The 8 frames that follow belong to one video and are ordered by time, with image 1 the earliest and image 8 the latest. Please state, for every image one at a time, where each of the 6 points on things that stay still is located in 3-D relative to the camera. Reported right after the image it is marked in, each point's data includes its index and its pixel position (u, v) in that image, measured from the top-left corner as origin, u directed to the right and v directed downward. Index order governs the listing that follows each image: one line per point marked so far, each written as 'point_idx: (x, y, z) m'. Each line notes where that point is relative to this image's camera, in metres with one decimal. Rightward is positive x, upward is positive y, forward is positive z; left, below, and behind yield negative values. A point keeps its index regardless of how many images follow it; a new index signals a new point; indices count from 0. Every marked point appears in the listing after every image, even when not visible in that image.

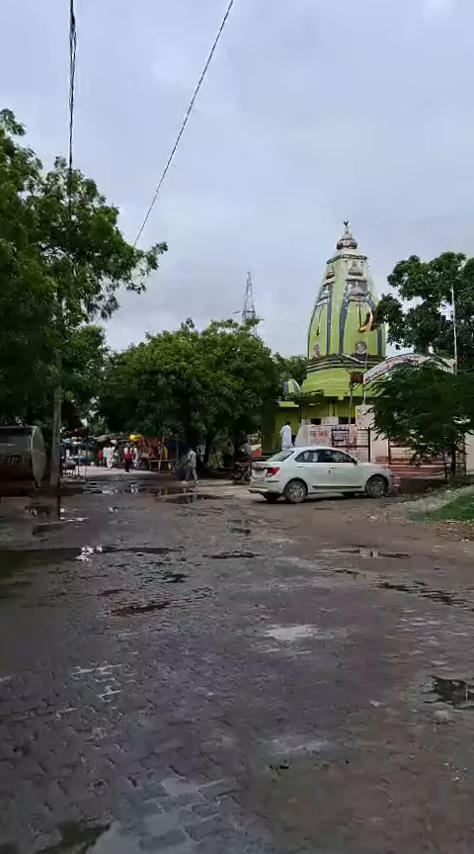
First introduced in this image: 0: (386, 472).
0: (+5.5, -1.6, +18.7) m
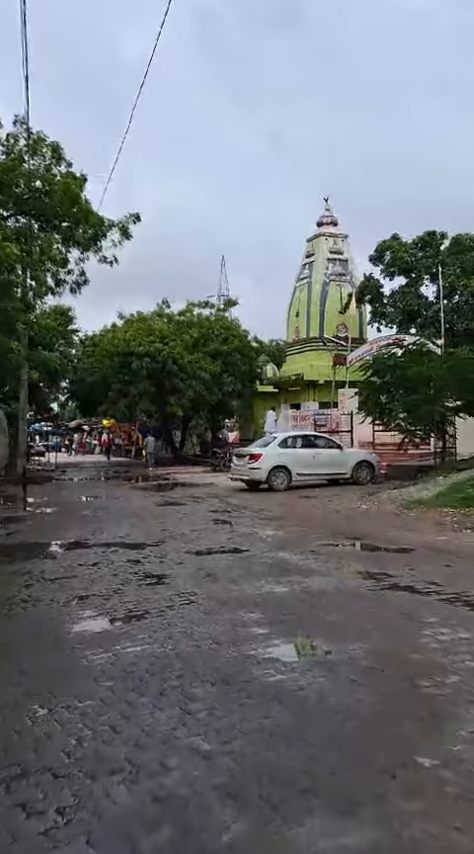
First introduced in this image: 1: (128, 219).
0: (+4.8, -1.1, +18.1) m
1: (-3.6, +6.8, +17.0) m
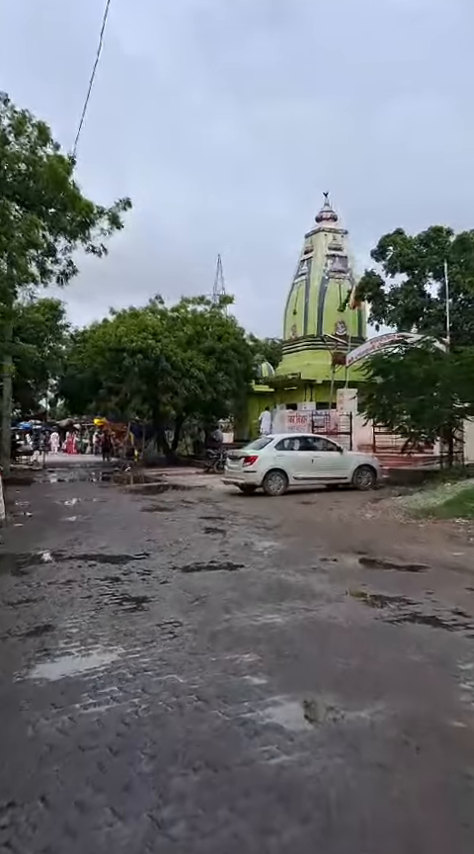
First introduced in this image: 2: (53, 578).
0: (+4.6, -1.1, +17.2) m
1: (-3.7, +6.9, +16.0) m
2: (-2.4, -2.0, +6.9) m
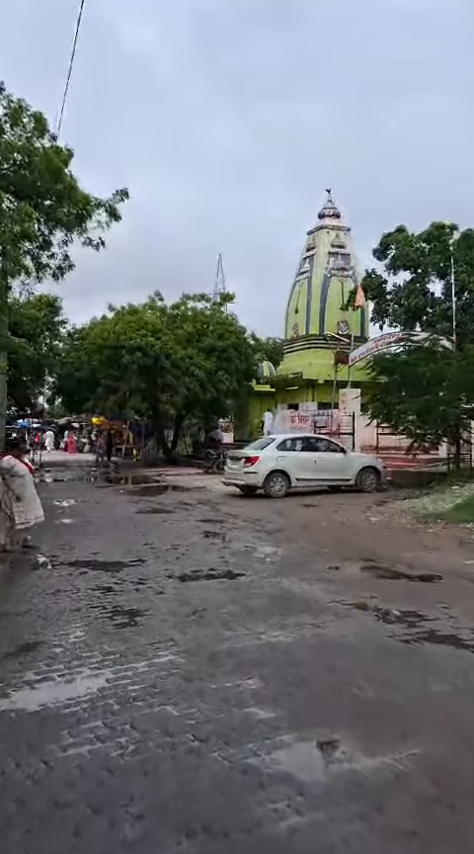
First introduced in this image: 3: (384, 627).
0: (+4.6, -1.2, +16.7) m
1: (-3.6, +6.9, +15.5) m
2: (-2.4, -2.0, +6.4) m
3: (+1.5, -2.0, +5.1) m
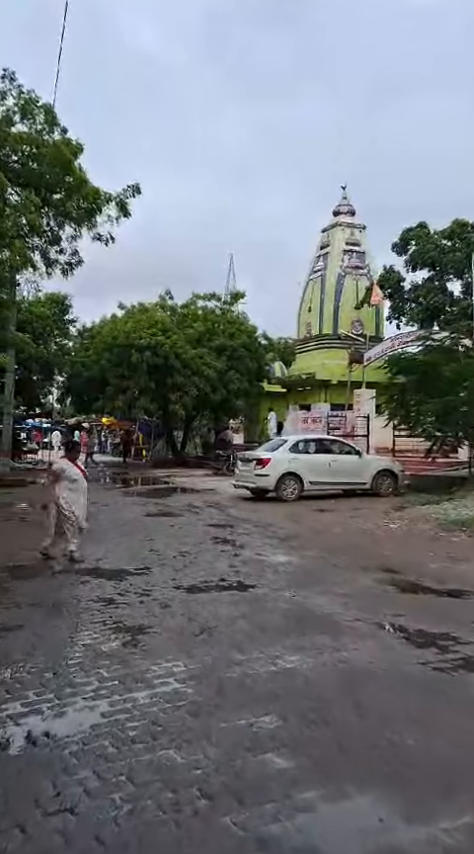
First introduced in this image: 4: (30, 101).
0: (+4.9, -1.2, +16.1) m
1: (-3.2, +6.9, +15.1) m
2: (-2.3, -2.0, +5.9) m
3: (+1.6, -2.0, +4.6) m
4: (-5.5, +8.6, +13.6) m
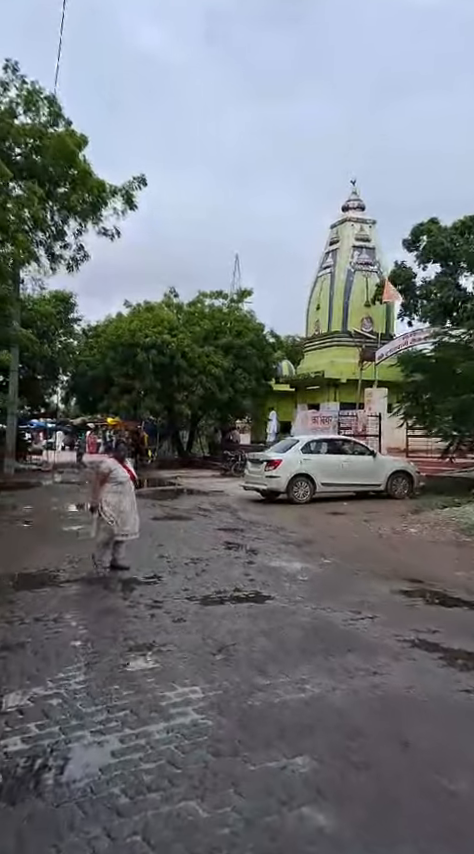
0: (+5.2, -1.2, +15.7) m
1: (-3.0, +6.9, +14.7) m
2: (-2.1, -2.0, +5.5) m
3: (+1.7, -2.0, +4.1) m
4: (-5.2, +8.6, +13.3) m
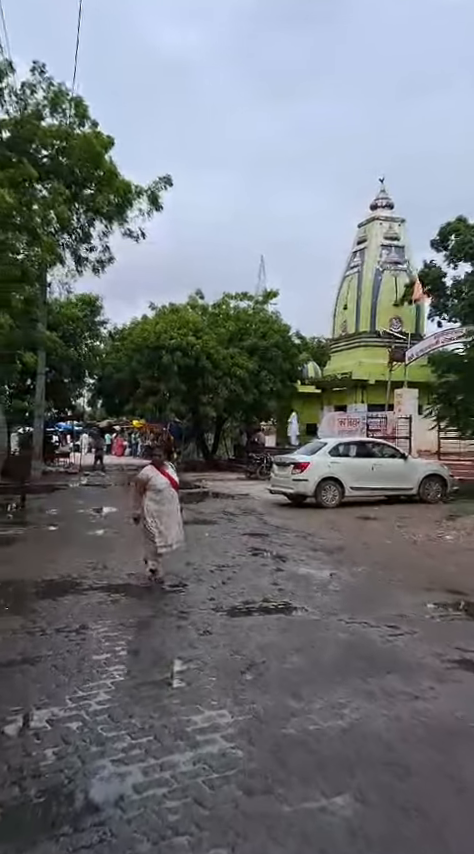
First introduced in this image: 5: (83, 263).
0: (+6.0, -1.3, +15.1) m
1: (-2.2, +6.8, +14.6) m
2: (-1.8, -2.0, +5.3) m
3: (+2.0, -2.0, +3.8) m
4: (-4.6, +8.5, +13.2) m
5: (-4.7, +5.0, +15.7) m
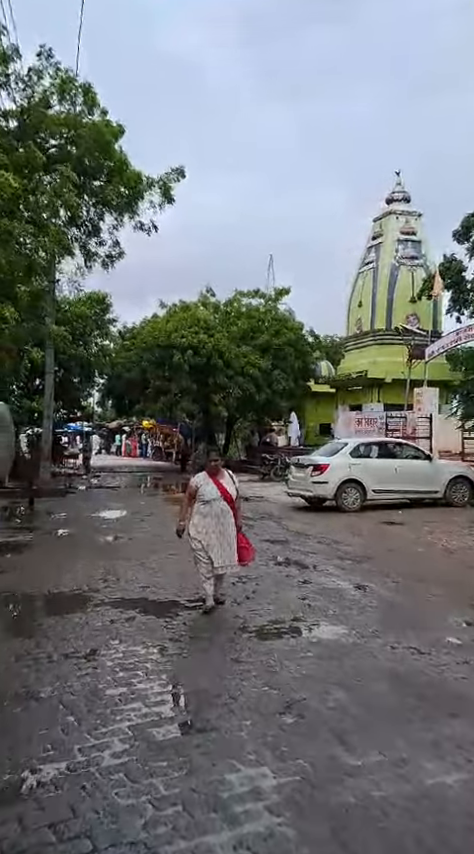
0: (+6.4, -1.3, +14.4) m
1: (-1.8, +6.8, +14.1) m
2: (-1.5, -2.0, +4.8) m
3: (+2.2, -2.0, +3.1) m
4: (-4.2, +8.5, +12.7) m
5: (-4.3, +5.0, +15.2) m
